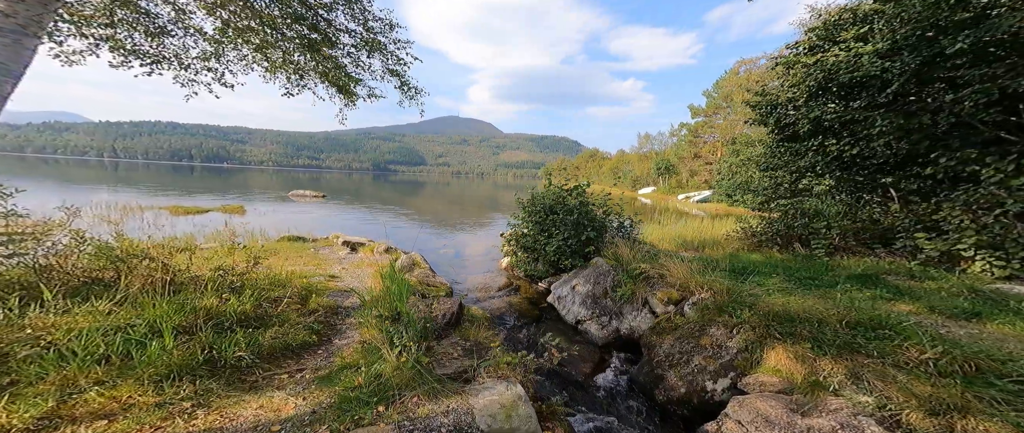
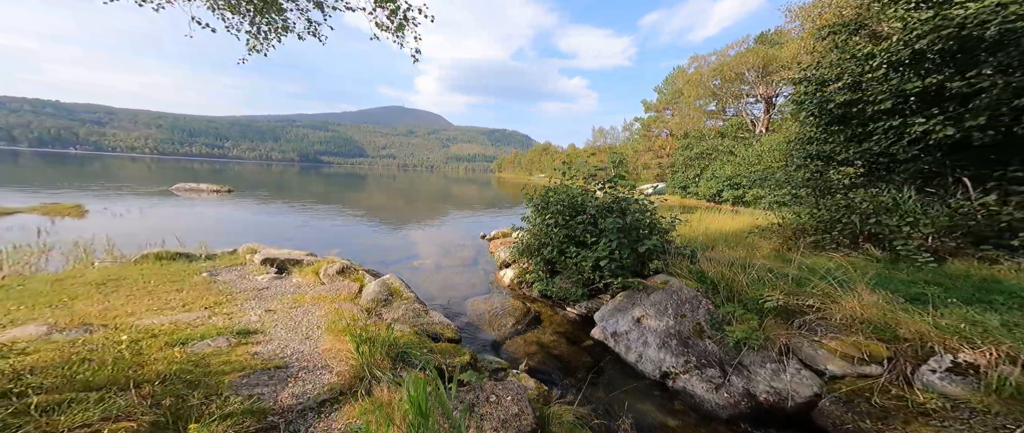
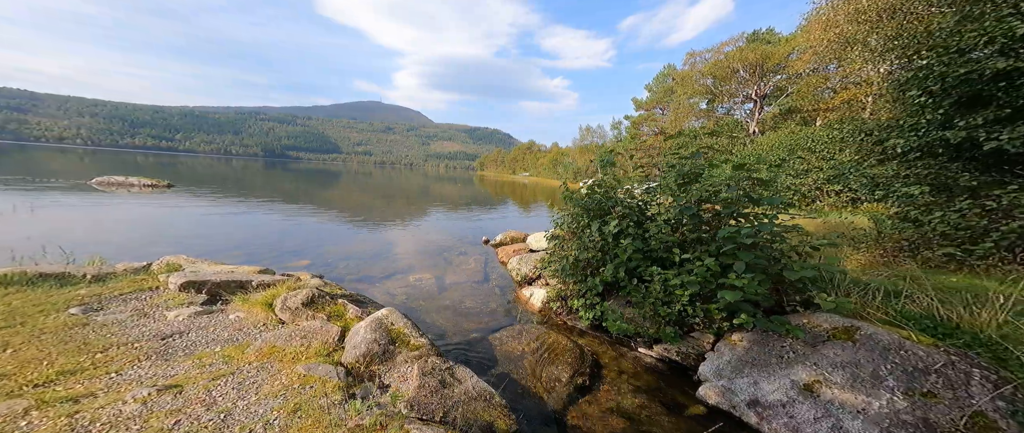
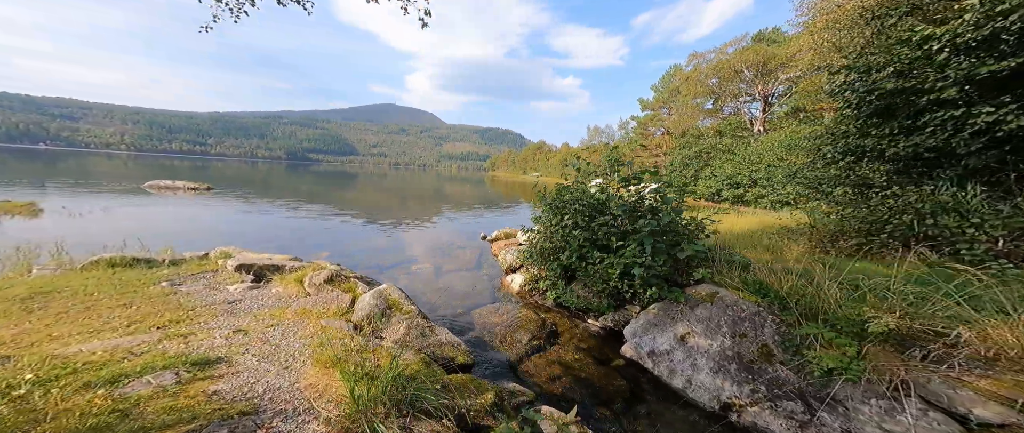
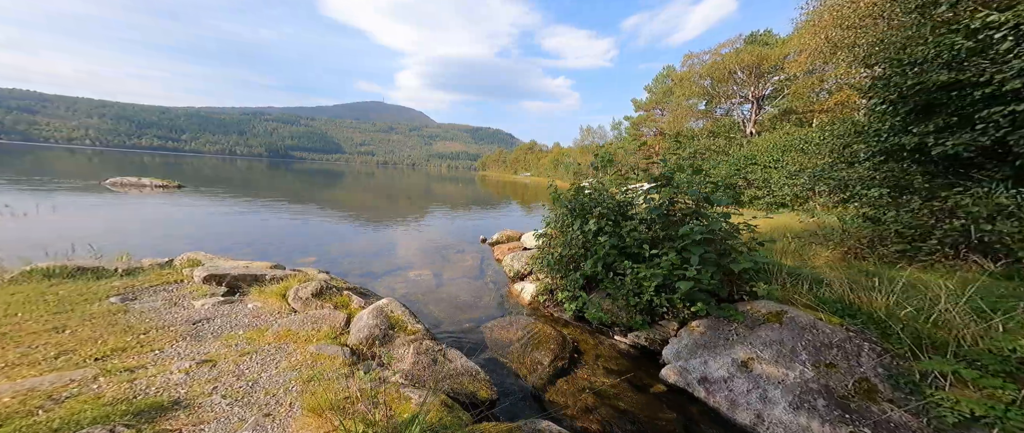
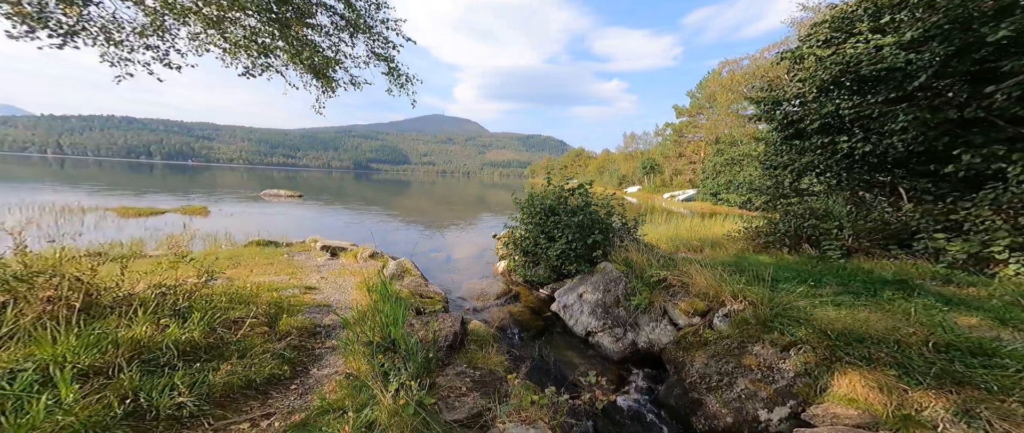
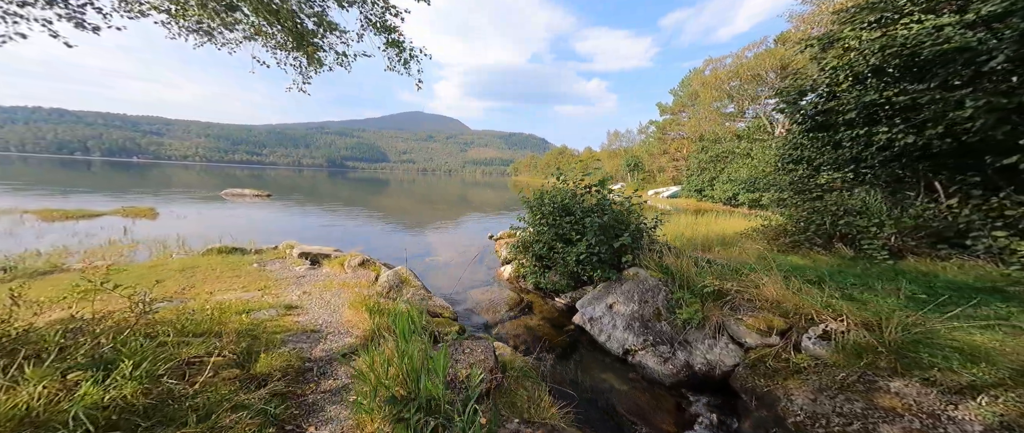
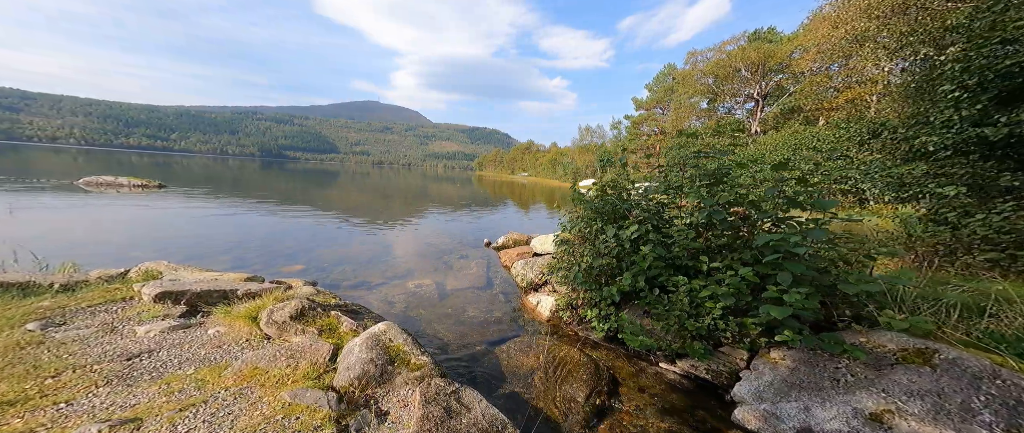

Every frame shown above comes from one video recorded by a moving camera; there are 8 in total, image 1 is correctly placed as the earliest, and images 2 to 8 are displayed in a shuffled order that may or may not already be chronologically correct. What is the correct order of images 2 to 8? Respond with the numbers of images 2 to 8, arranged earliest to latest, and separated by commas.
6, 7, 2, 4, 5, 3, 8
